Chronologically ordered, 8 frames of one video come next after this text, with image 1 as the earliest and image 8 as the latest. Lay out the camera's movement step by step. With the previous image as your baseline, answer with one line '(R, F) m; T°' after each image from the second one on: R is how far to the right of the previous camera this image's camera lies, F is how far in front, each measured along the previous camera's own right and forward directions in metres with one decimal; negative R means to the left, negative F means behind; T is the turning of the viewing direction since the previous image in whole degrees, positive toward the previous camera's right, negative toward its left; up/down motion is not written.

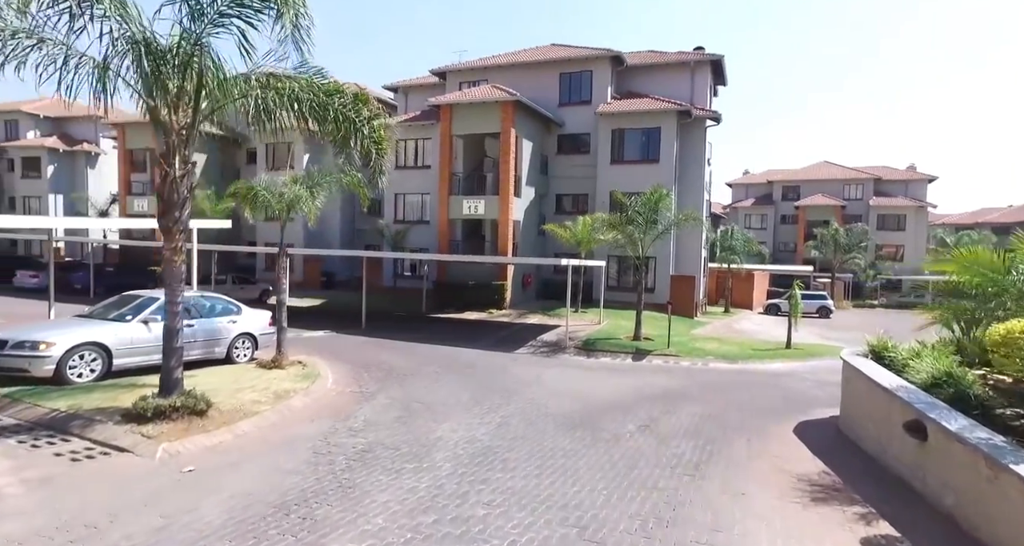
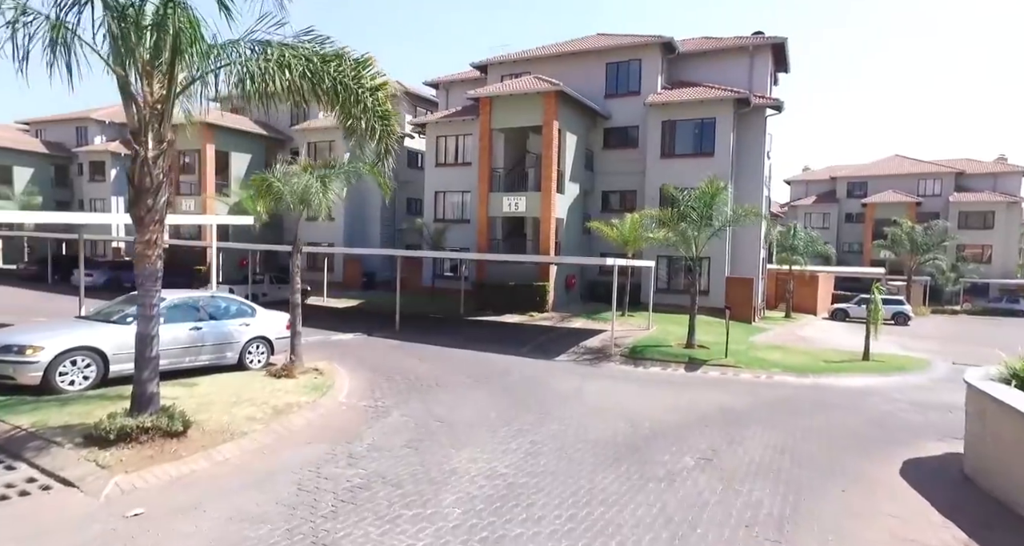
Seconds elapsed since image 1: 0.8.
(+0.2, +1.5) m; -4°
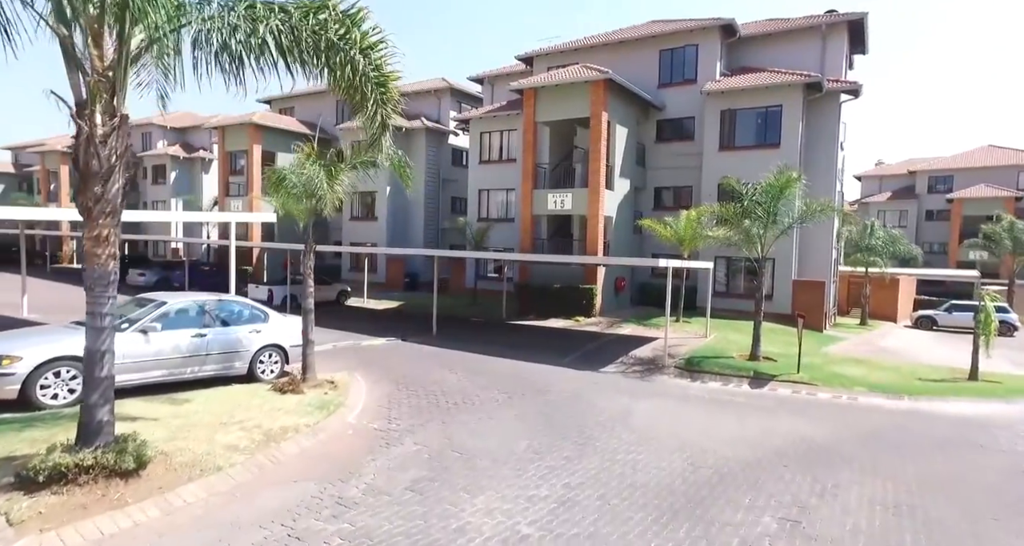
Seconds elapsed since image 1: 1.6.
(+0.2, +1.5) m; -4°
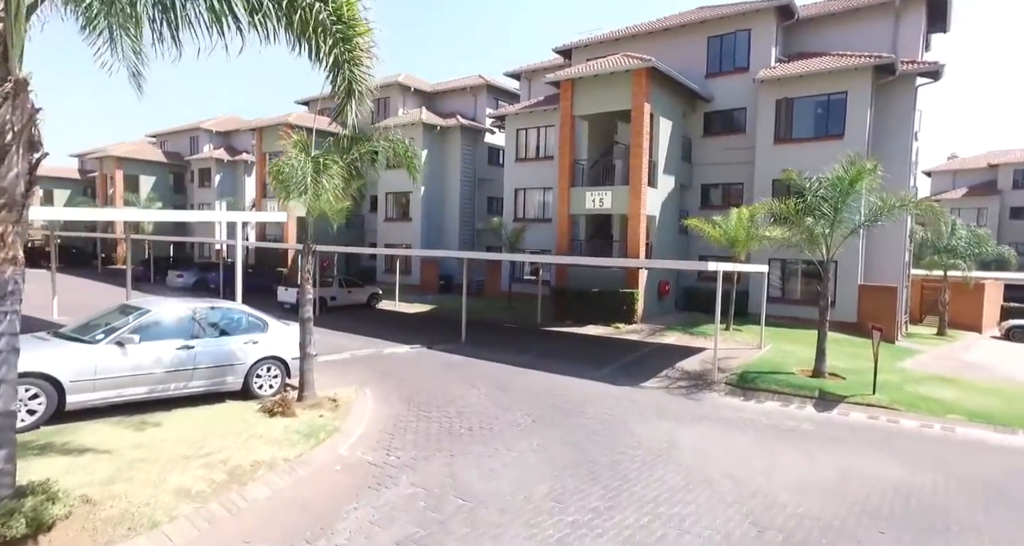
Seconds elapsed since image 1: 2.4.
(+0.3, +1.5) m; -4°
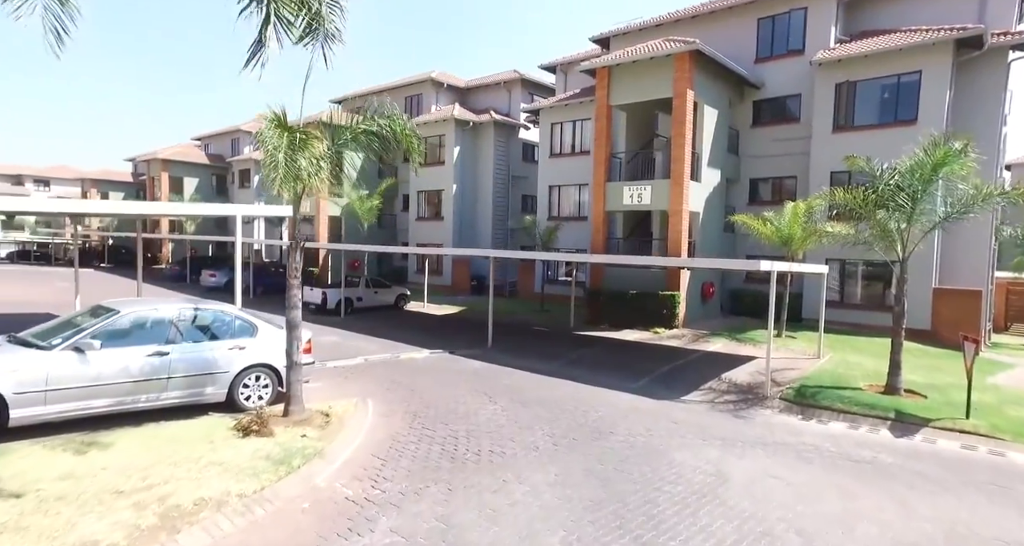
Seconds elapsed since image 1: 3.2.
(+0.3, +1.4) m; -4°
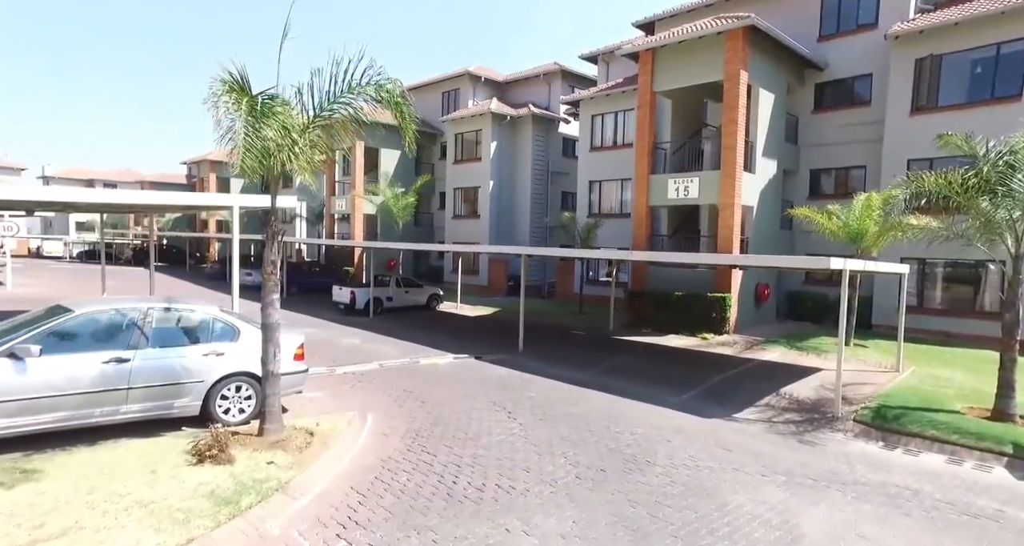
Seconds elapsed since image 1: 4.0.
(+0.3, +1.5) m; -4°
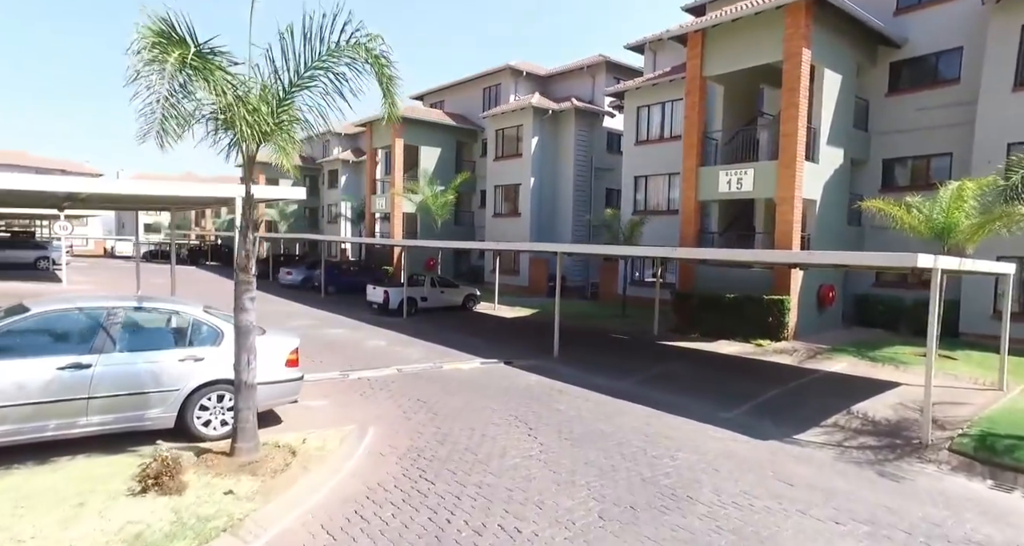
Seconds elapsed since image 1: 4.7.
(+0.3, +1.2) m; -4°
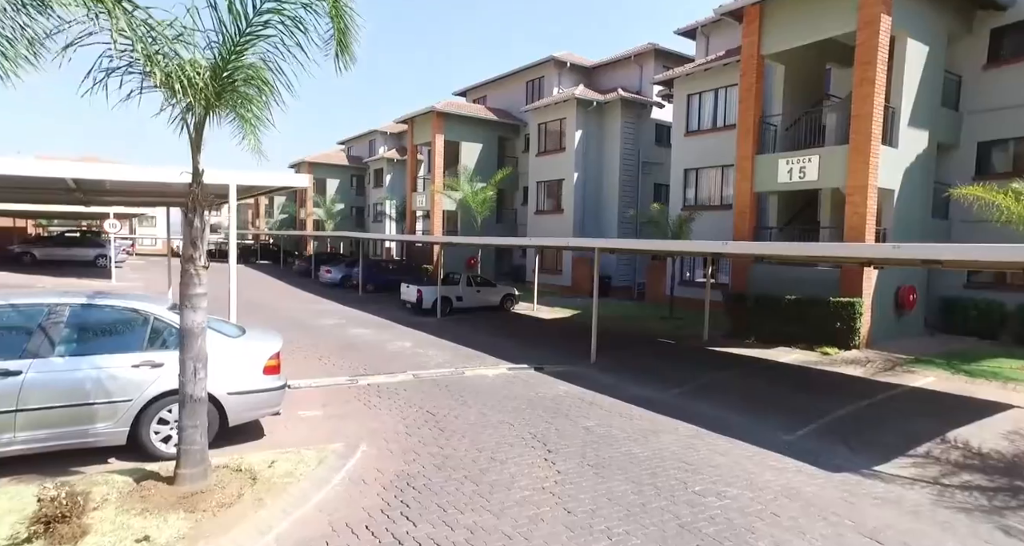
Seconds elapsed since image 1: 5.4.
(+0.3, +1.3) m; -4°
